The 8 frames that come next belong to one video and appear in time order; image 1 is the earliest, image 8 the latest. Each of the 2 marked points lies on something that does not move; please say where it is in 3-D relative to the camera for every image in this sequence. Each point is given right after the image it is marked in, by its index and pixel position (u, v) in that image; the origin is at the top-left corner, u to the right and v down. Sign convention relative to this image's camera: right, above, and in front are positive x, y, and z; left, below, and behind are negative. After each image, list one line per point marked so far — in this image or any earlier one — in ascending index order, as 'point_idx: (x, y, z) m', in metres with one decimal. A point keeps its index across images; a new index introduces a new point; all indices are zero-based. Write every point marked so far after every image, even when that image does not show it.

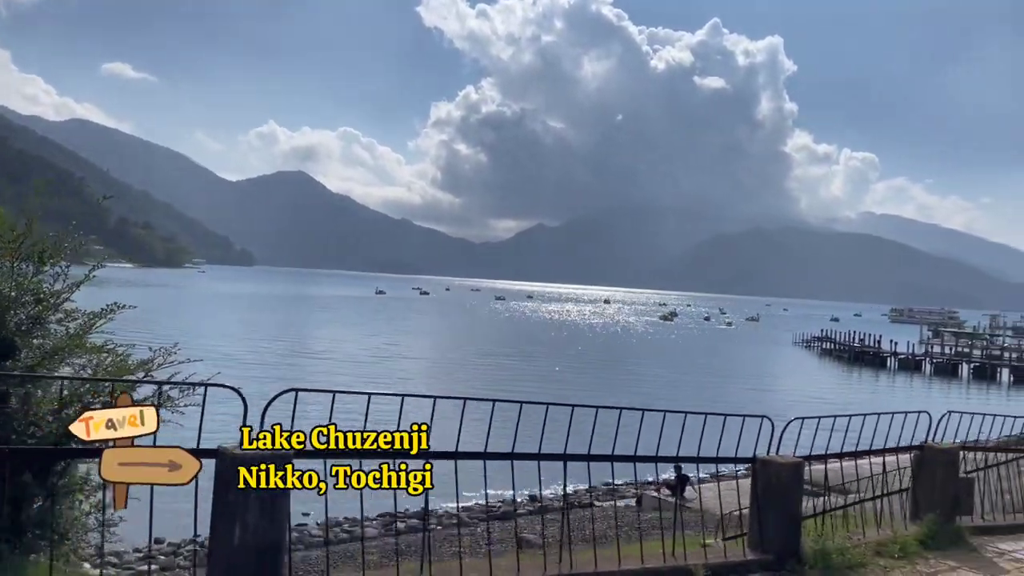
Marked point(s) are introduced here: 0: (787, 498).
0: (+2.2, -1.7, +6.7) m
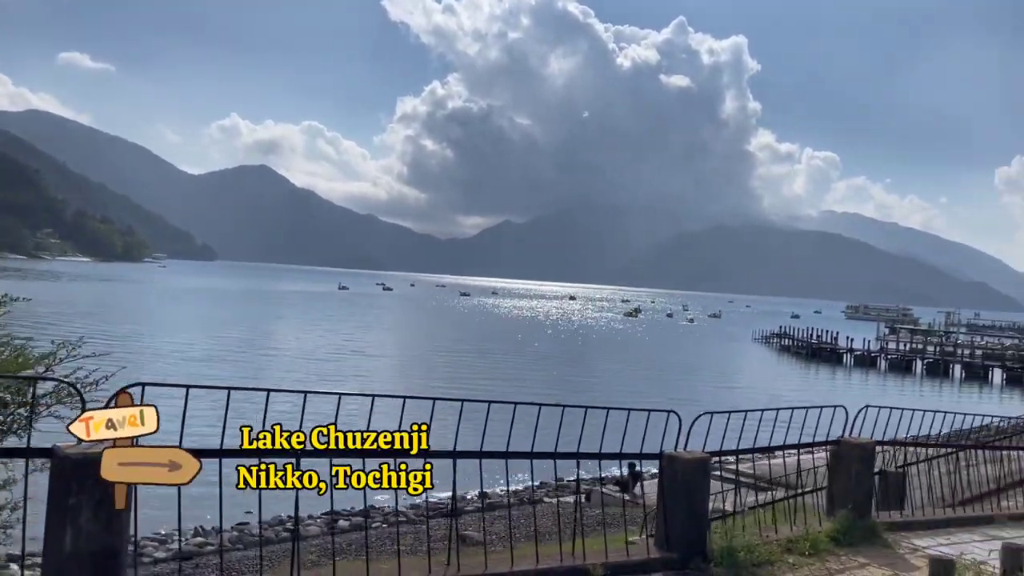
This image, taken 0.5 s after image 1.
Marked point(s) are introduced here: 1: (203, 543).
0: (+1.4, -1.6, +6.5) m
1: (-7.0, -5.9, +19.0) m
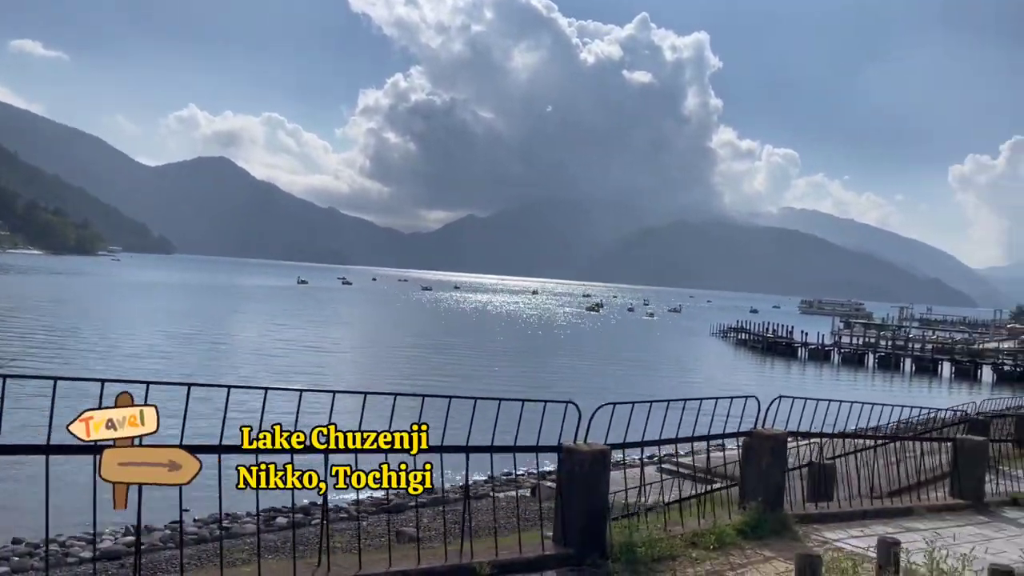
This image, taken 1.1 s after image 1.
0: (+0.6, -1.5, +6.2) m
1: (-8.4, -5.7, +18.5) m
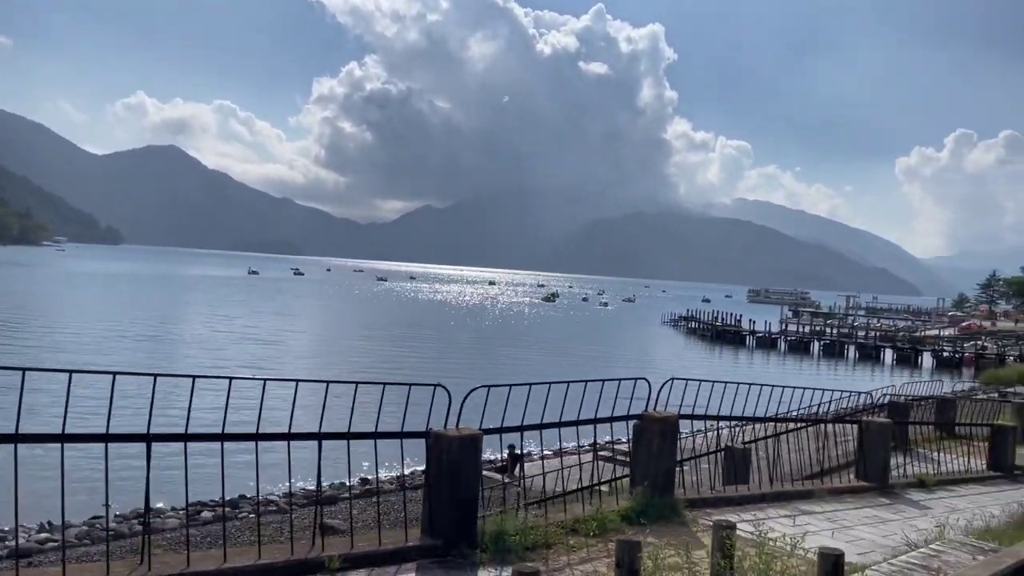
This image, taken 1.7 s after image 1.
0: (-0.4, -1.3, +5.9) m
1: (-10.0, -5.4, +17.7) m
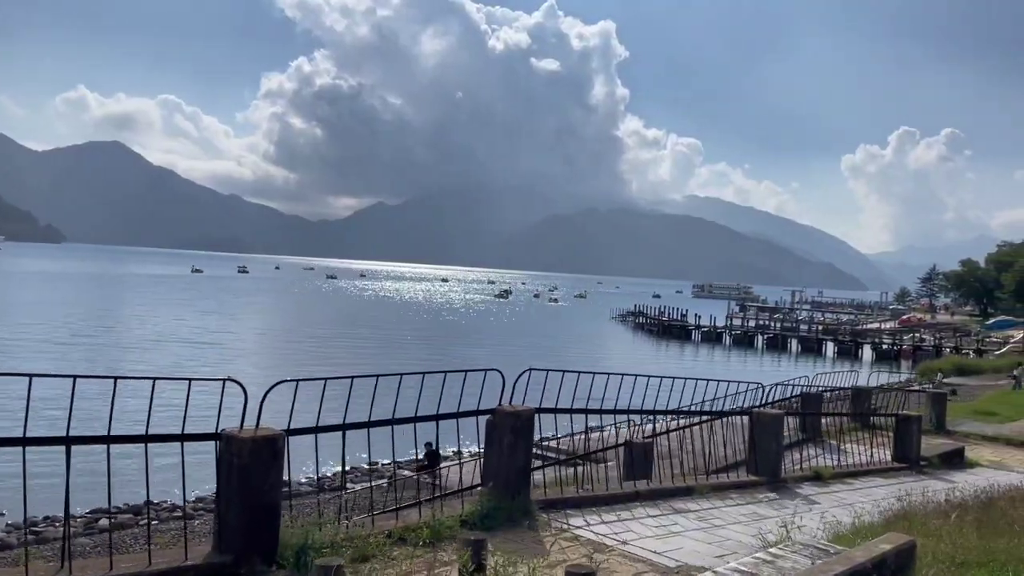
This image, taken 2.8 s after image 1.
0: (-1.6, -1.2, +5.2) m
1: (-11.8, -5.3, +16.5) m
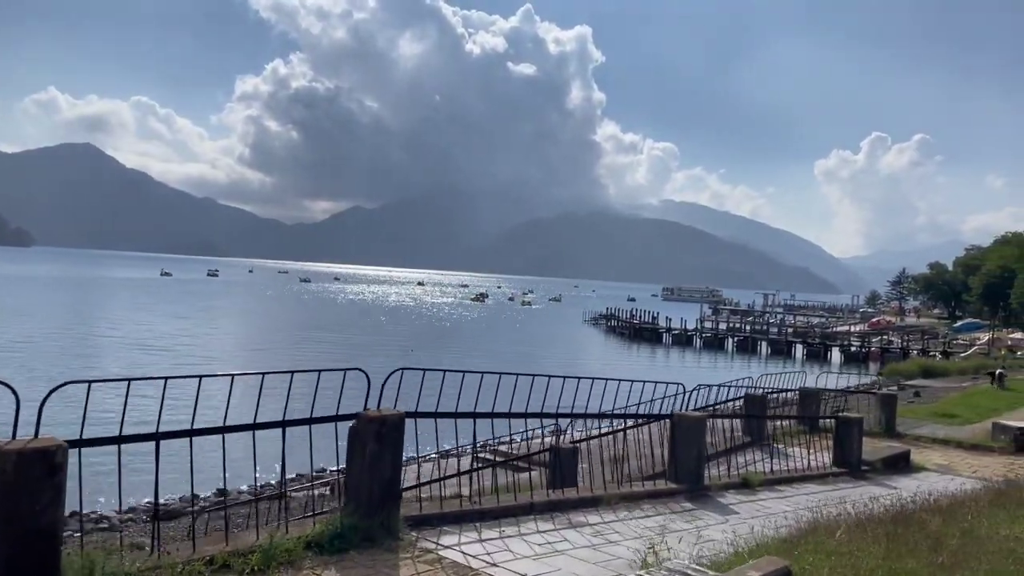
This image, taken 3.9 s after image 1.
0: (-2.6, -1.1, +4.4) m
1: (-13.1, -5.2, +15.4) m
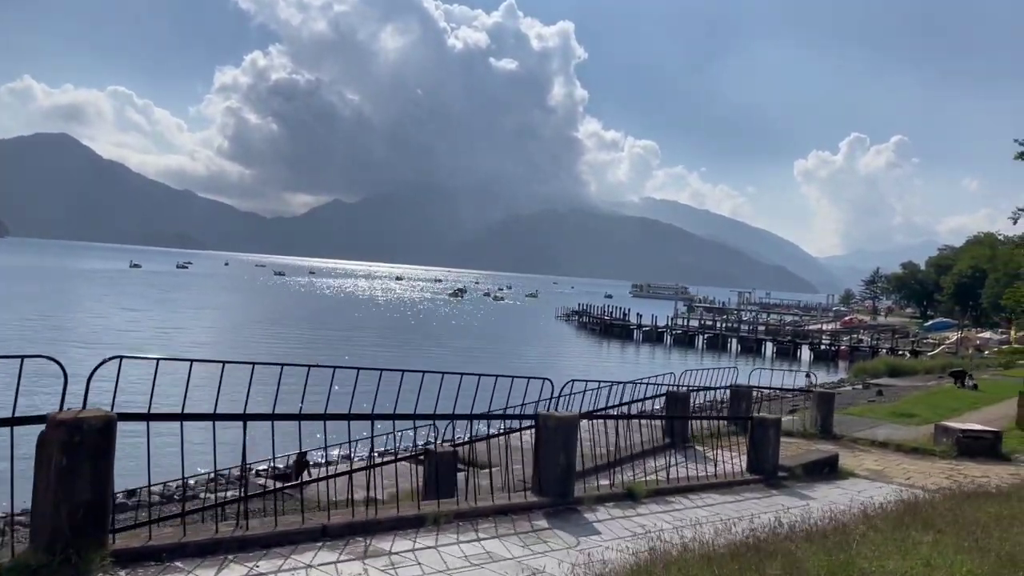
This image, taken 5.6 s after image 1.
0: (-4.0, -0.9, +3.0) m
1: (-14.8, -4.9, +13.7) m
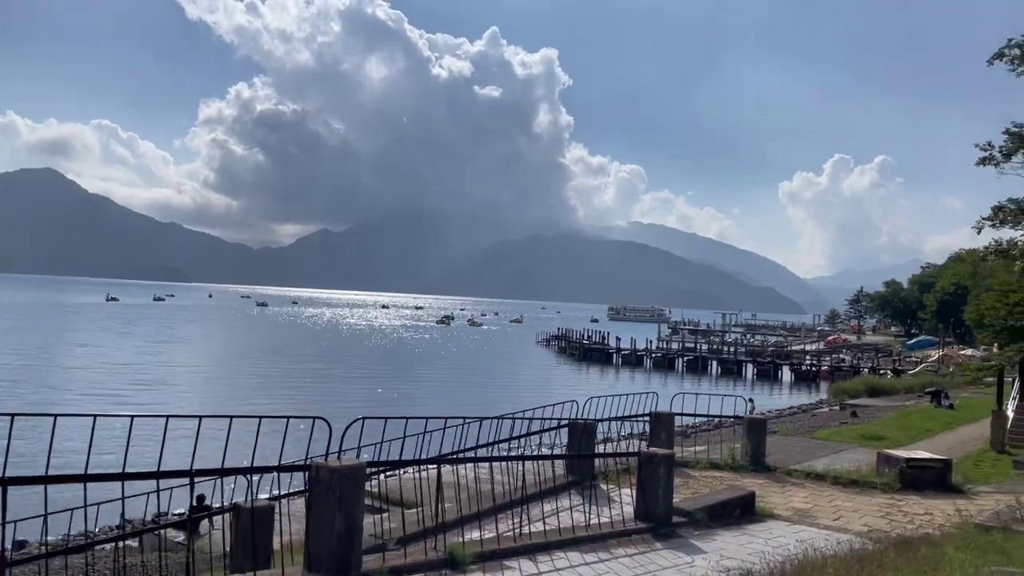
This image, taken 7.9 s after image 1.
0: (-5.7, -0.9, +1.2) m
1: (-16.6, -5.4, +11.6) m
